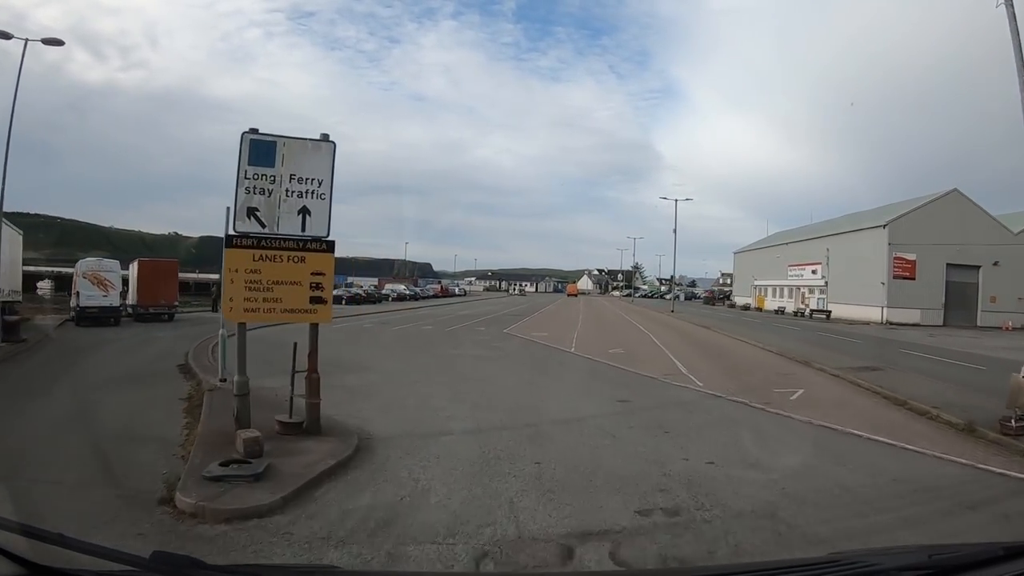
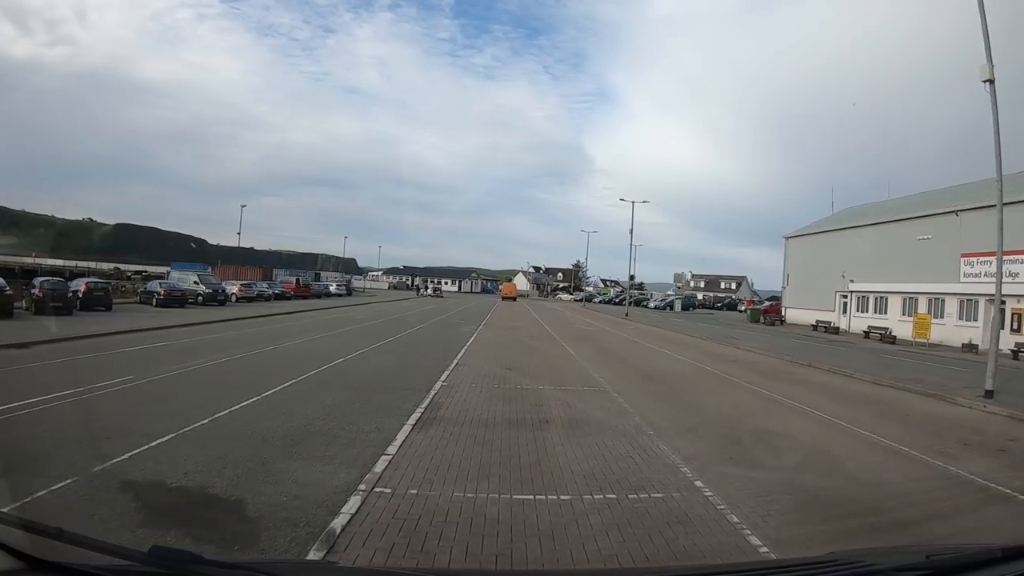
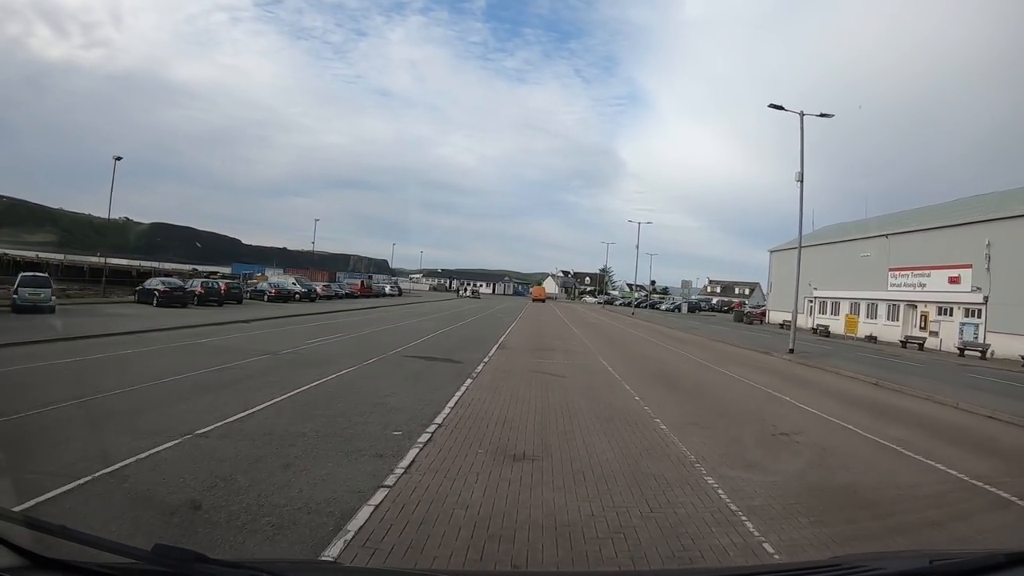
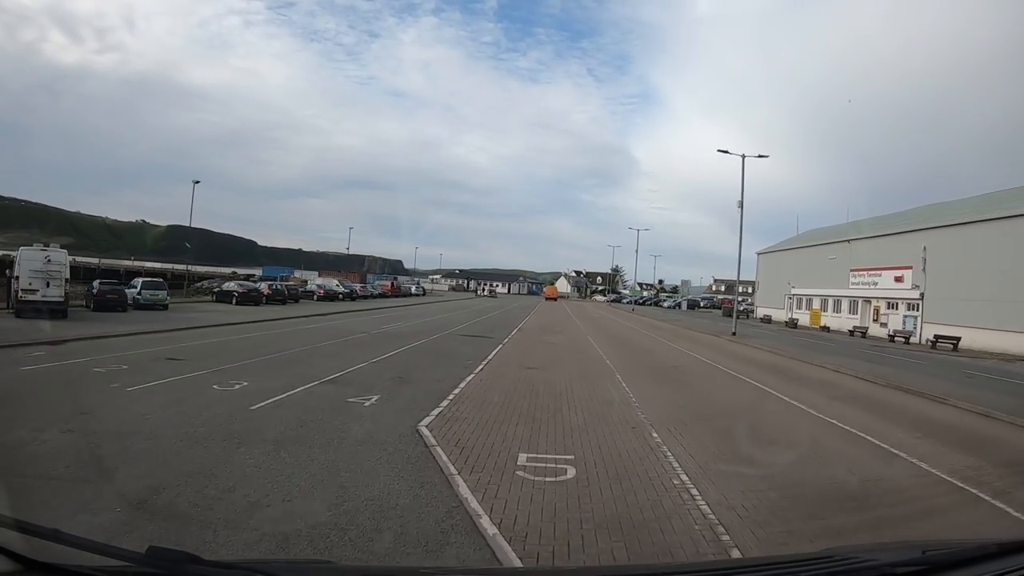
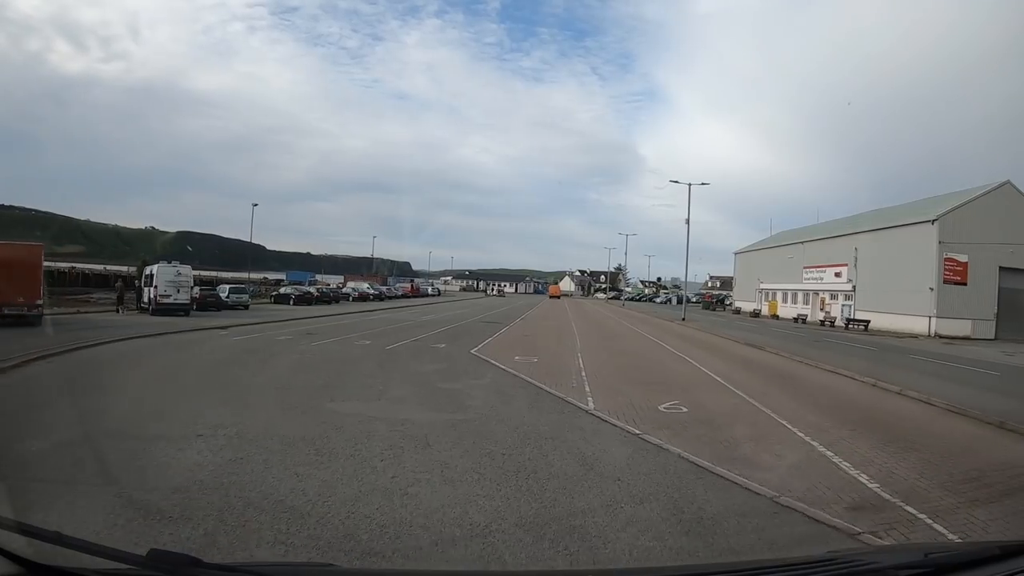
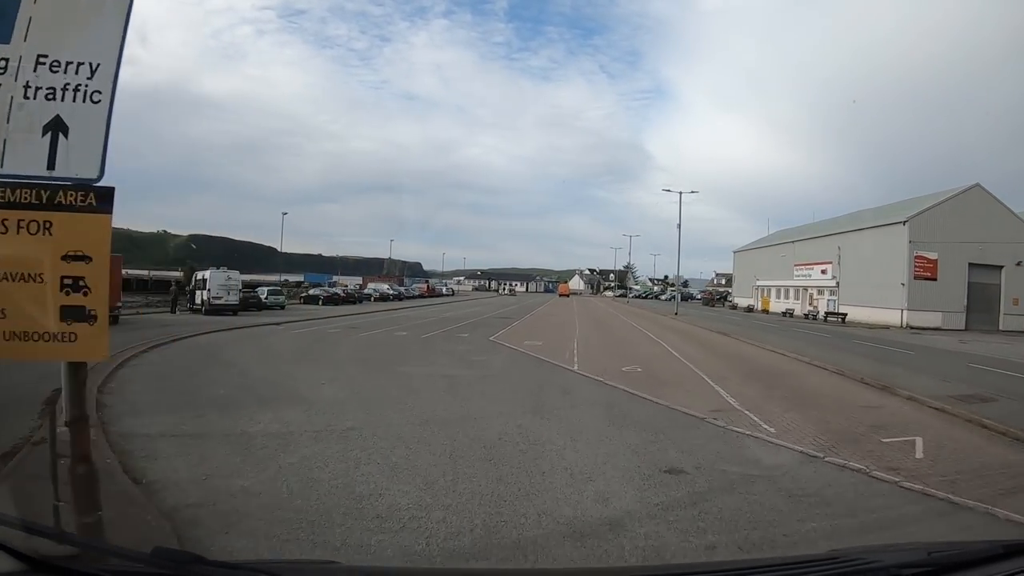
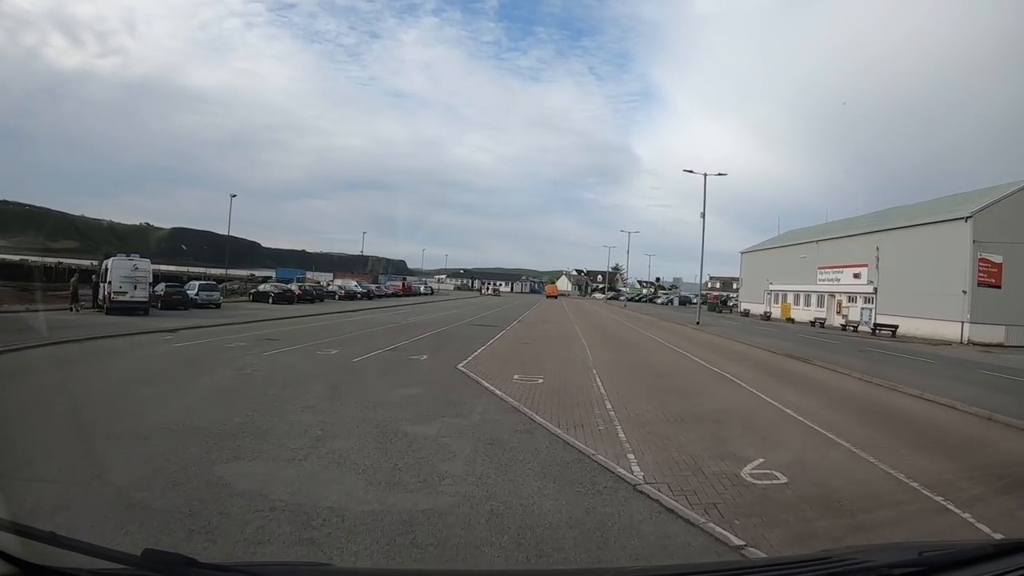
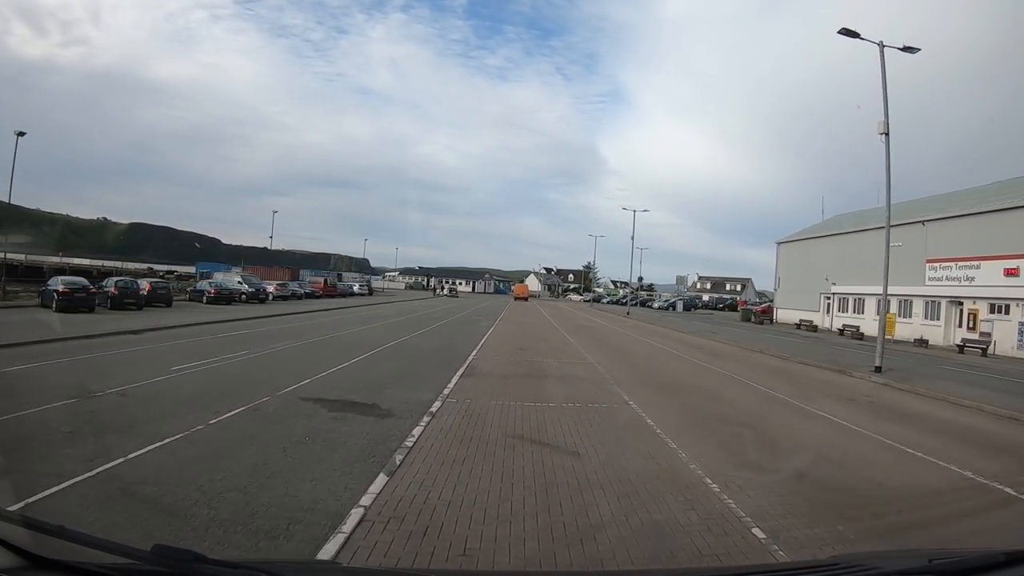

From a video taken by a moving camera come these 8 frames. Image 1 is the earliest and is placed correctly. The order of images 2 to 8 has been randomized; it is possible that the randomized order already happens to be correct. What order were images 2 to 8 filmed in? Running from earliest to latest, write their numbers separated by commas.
6, 5, 7, 4, 3, 8, 2
